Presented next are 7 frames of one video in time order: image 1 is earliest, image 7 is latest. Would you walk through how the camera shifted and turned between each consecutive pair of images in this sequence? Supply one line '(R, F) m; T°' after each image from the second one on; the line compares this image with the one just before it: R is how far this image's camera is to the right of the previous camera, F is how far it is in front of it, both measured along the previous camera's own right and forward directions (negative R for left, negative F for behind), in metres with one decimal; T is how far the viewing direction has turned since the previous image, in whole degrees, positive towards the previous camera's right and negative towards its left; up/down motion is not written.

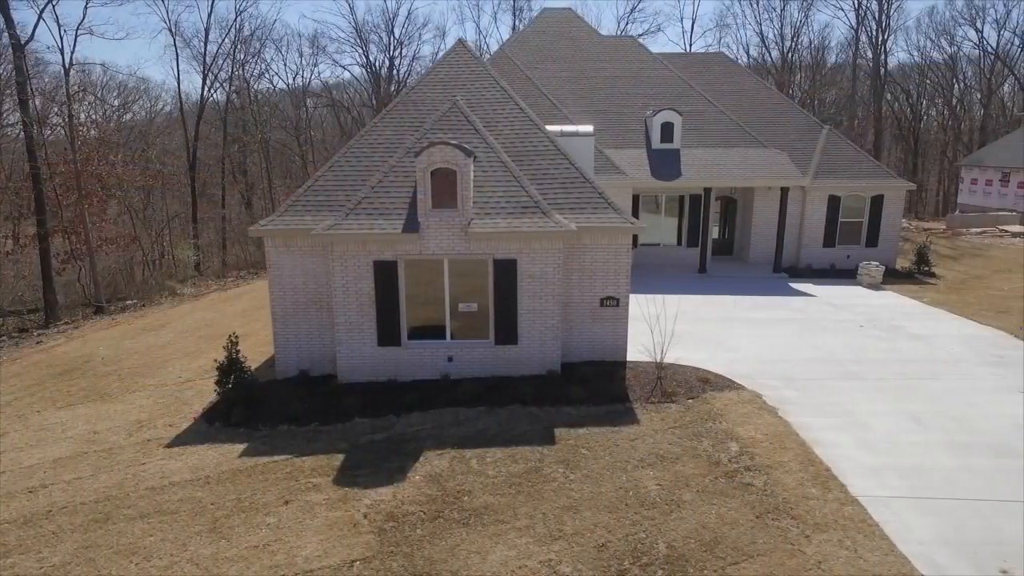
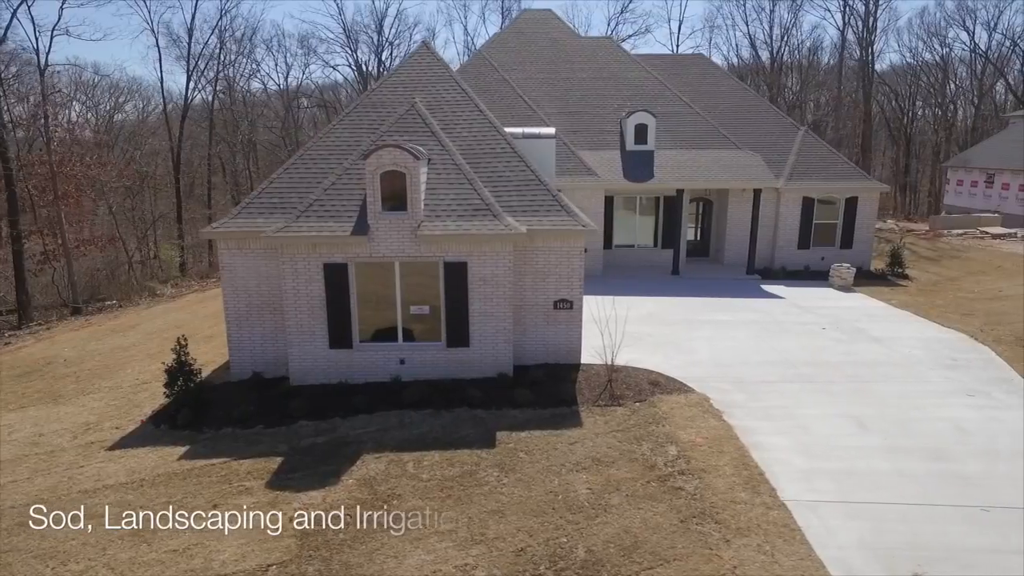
(+1.0, 0.0) m; 0°
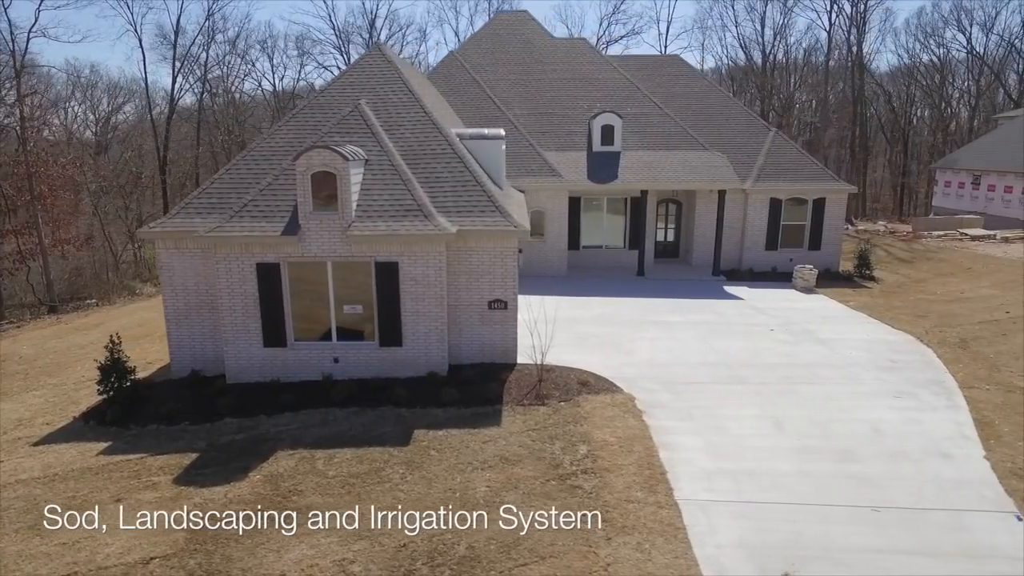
(+1.5, -0.1) m; -1°
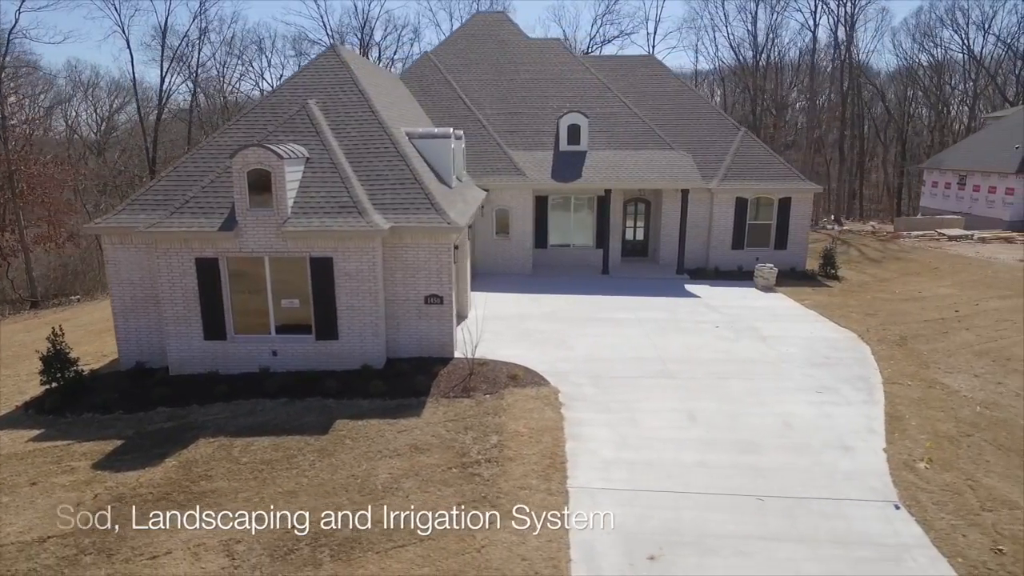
(+1.5, -0.3) m; -1°
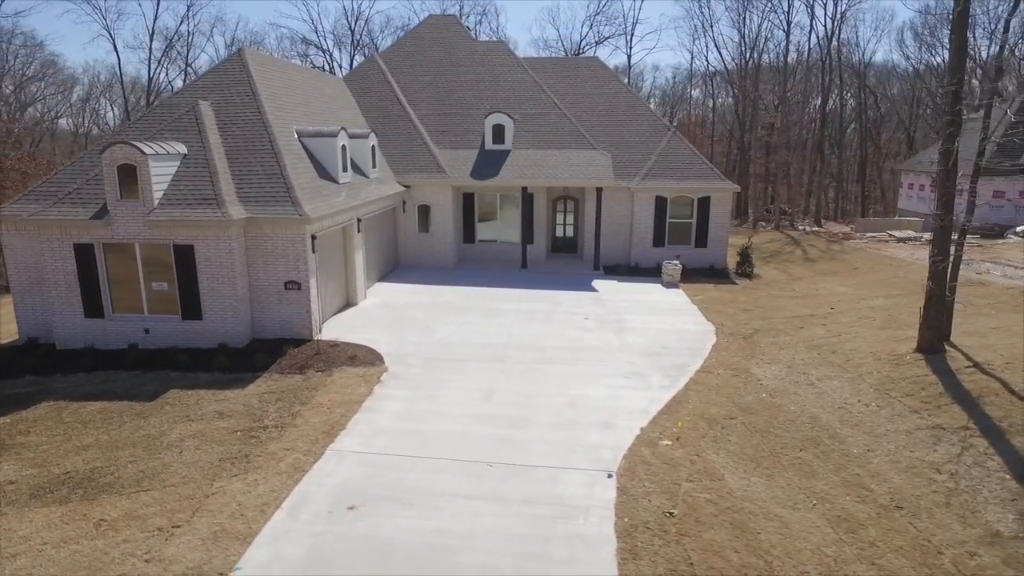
(+4.1, -0.8) m; -3°
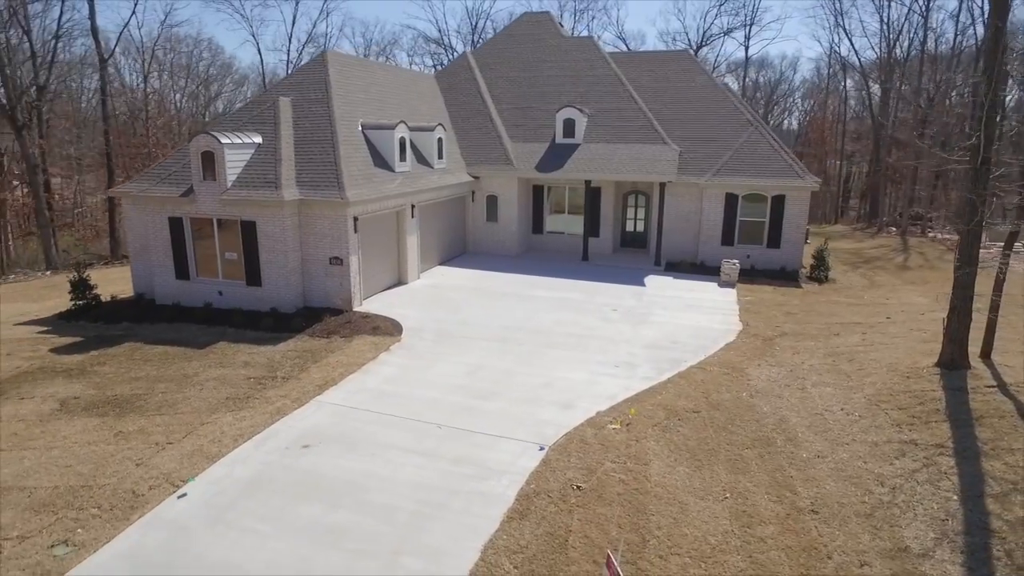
(+2.9, -0.4) m; -12°
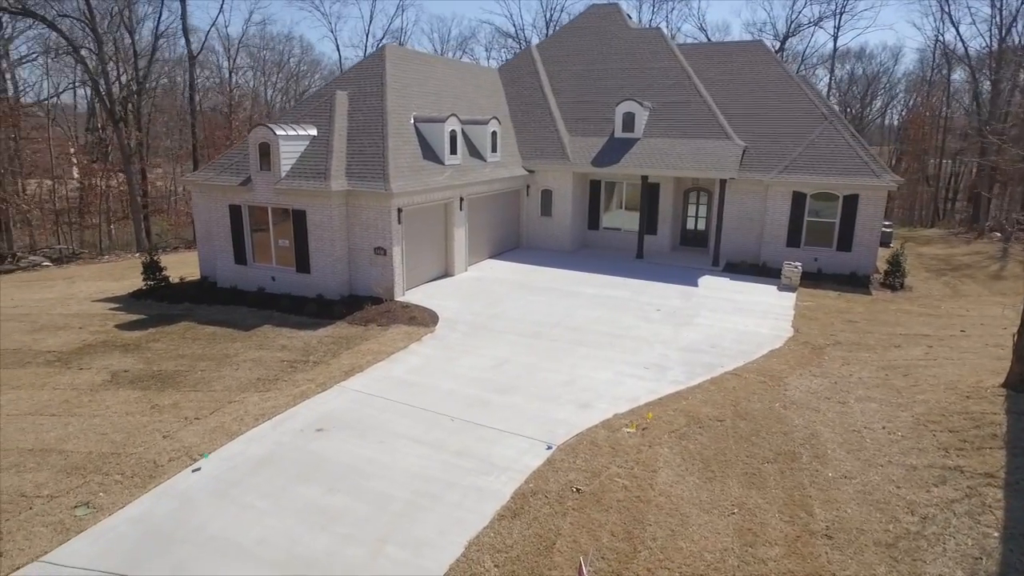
(+1.0, +0.2) m; -7°
